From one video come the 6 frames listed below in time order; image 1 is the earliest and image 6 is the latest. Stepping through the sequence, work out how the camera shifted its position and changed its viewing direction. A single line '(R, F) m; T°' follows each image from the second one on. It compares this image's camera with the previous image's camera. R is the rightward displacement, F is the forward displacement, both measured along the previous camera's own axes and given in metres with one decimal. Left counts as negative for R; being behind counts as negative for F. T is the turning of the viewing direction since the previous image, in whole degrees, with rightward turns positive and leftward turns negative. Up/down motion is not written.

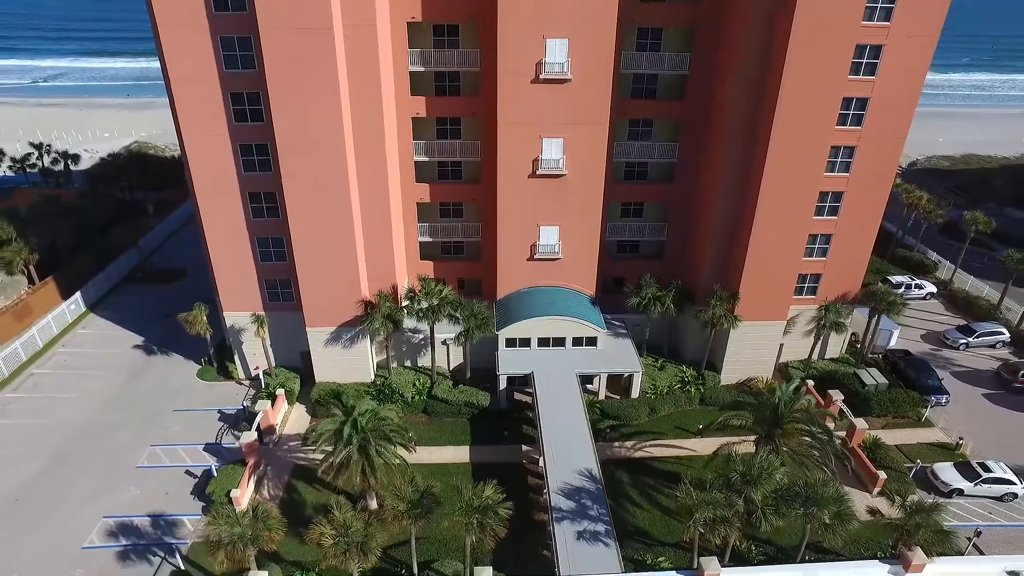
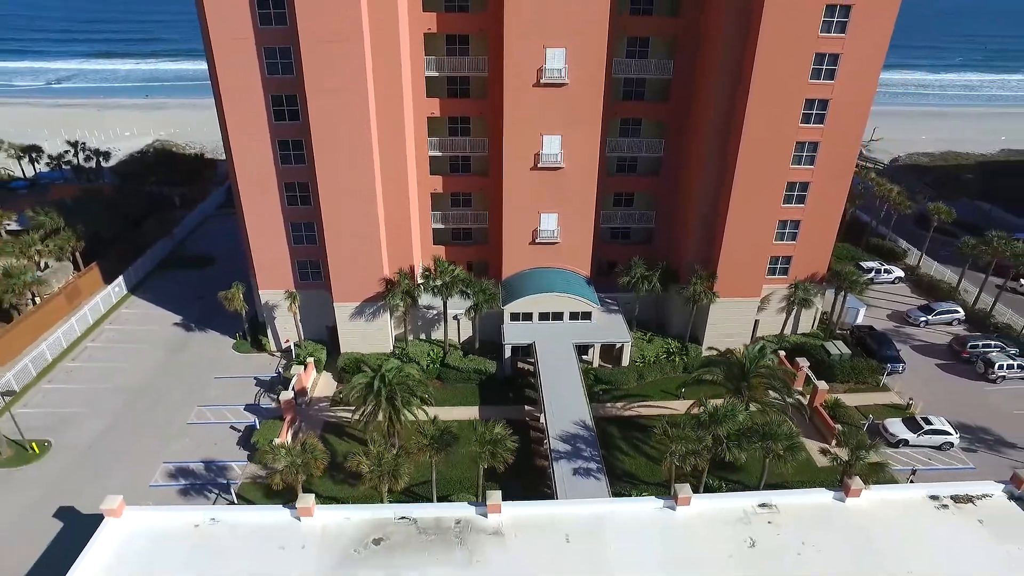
(-0.2, -3.7) m; 0°
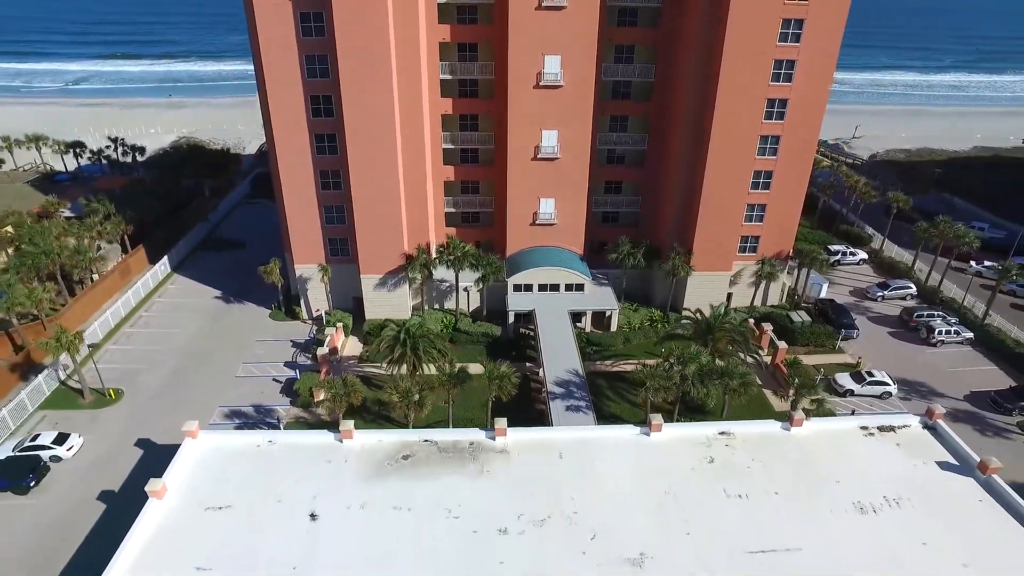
(-0.1, -4.9) m; 0°
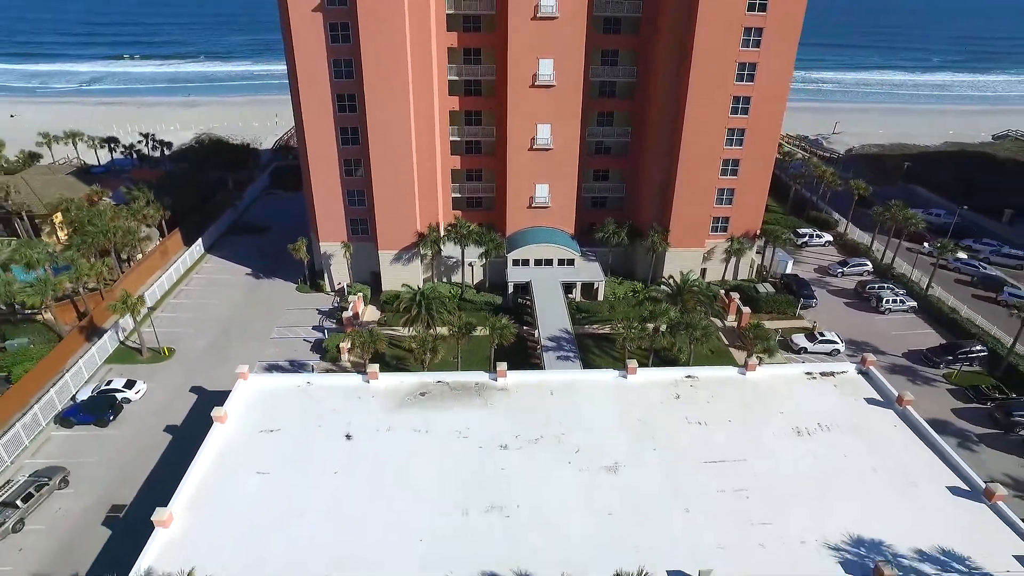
(0.0, -5.2) m; 0°
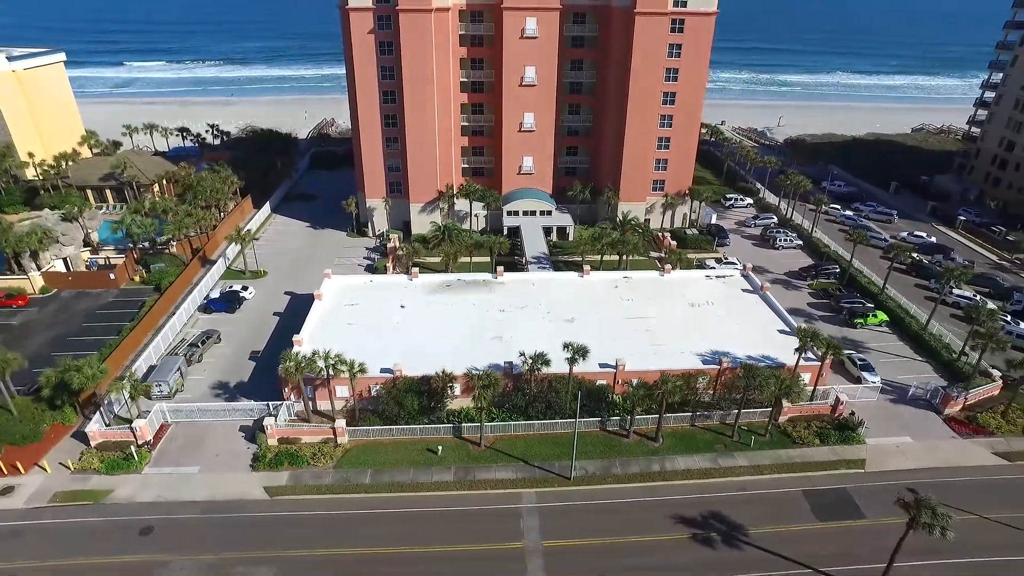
(0.0, -15.9) m; +1°
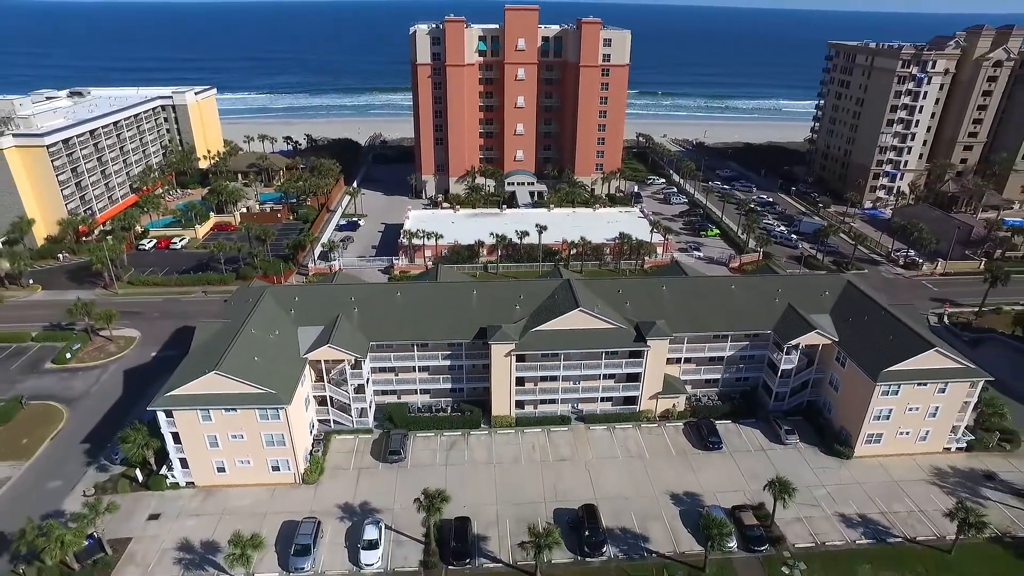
(-0.5, -37.0) m; 0°
